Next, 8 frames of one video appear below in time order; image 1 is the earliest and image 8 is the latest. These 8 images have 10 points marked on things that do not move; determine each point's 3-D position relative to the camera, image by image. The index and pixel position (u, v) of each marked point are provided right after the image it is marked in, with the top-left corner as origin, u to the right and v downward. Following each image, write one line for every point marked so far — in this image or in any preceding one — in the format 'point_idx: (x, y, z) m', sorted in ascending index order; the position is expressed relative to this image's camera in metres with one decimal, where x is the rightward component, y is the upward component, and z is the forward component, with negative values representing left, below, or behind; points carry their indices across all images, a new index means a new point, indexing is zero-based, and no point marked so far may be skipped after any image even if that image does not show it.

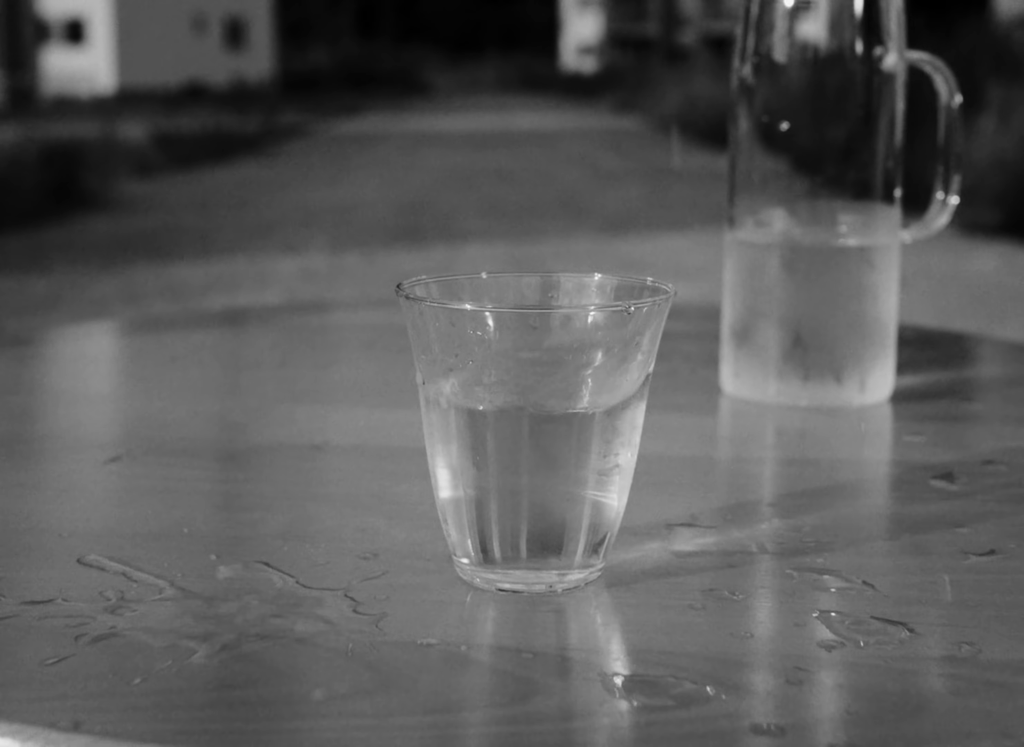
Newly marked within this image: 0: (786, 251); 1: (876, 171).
0: (+0.1, +0.1, +0.9) m
1: (+0.2, +0.1, +1.0) m
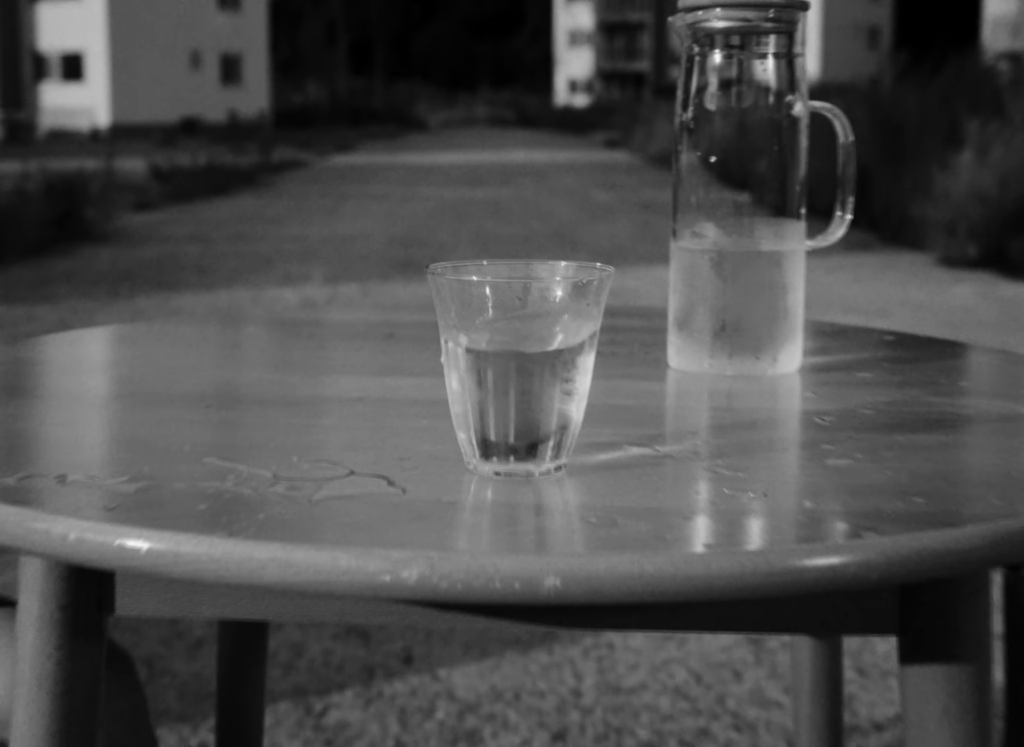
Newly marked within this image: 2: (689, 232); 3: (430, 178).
0: (+0.1, +0.1, +1.2) m
1: (+0.2, +0.1, +1.2) m
2: (+0.1, +0.1, +1.2) m
3: (-0.7, +1.7, +16.3) m
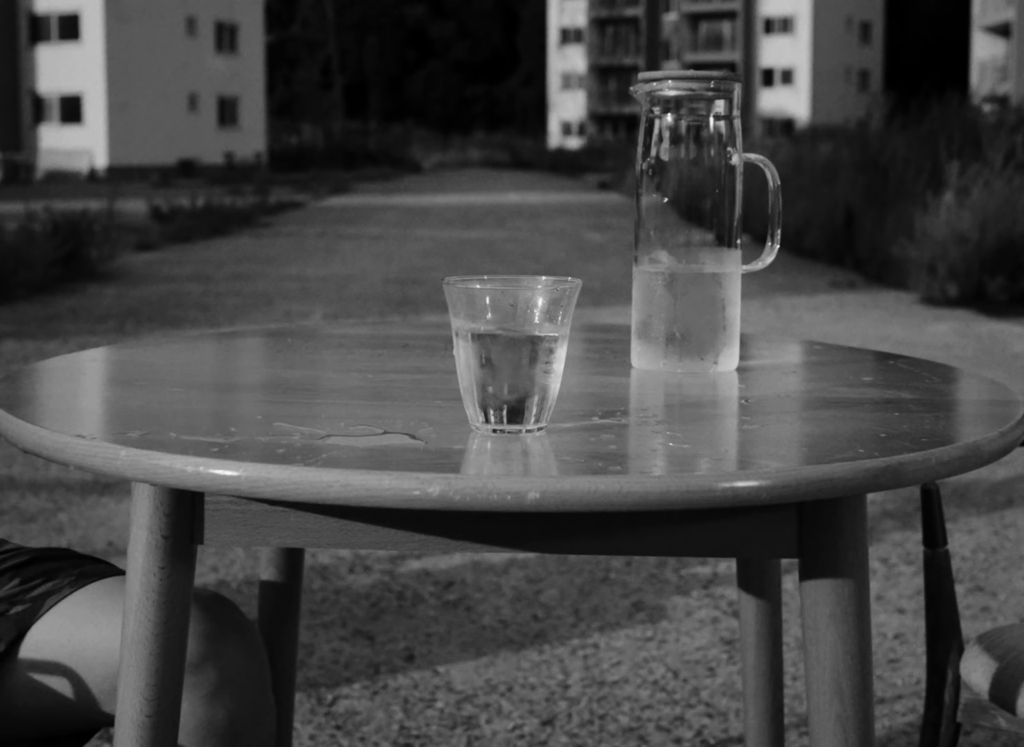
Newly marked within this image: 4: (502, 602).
0: (+0.1, +0.1, +1.4) m
1: (+0.2, +0.1, +1.5) m
2: (+0.1, +0.1, +1.5) m
3: (-0.8, +1.3, +16.6) m
4: (0.0, -0.4, +3.4) m
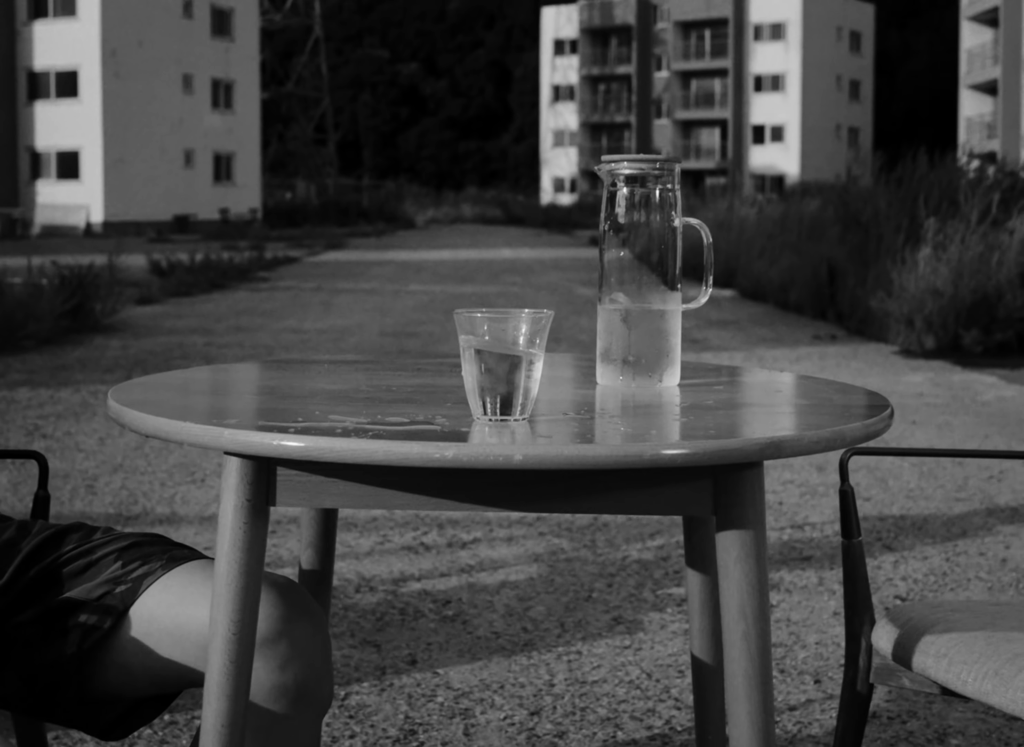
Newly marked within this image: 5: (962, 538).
0: (+0.1, +0.1, +1.8) m
1: (+0.1, +0.1, +1.8) m
2: (+0.1, +0.1, +1.8) m
3: (-0.8, +0.9, +17.0) m
4: (0.0, -0.5, +3.7) m
5: (+1.1, -0.4, +4.7) m
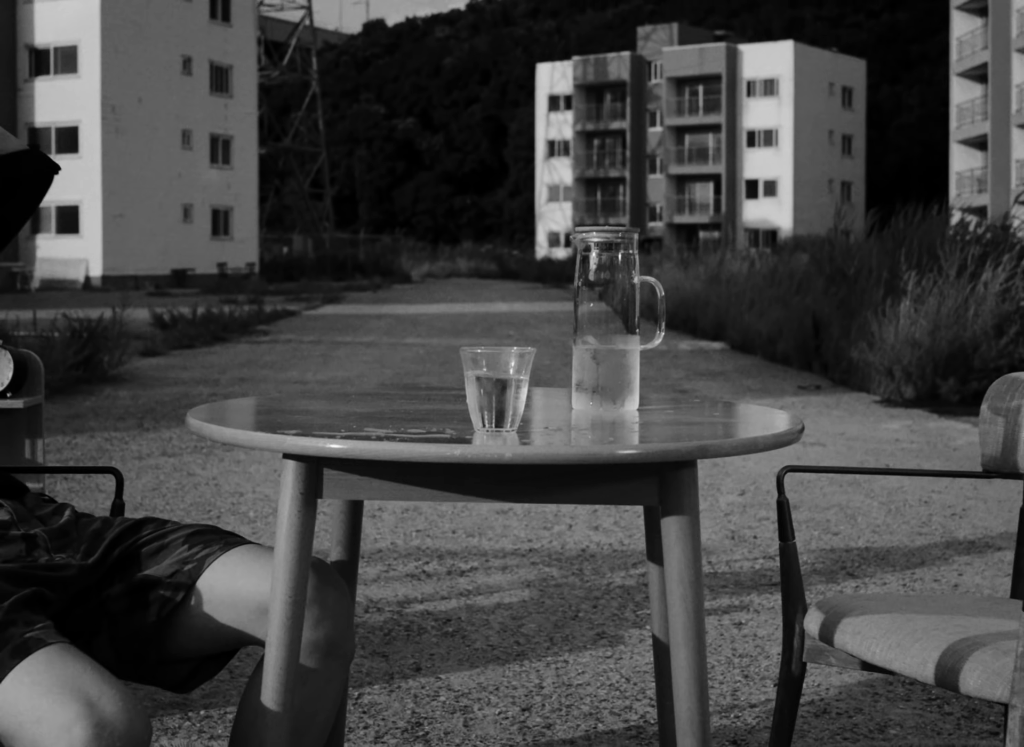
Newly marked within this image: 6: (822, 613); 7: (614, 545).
0: (+0.1, 0.0, +2.2) m
1: (+0.1, +0.1, +2.3) m
2: (+0.1, 0.0, +2.3) m
3: (-0.9, +0.4, +17.5) m
4: (0.0, -0.6, +4.1) m
5: (+1.1, -0.5, +5.2) m
6: (+0.4, -0.3, +2.4) m
7: (+0.3, -0.5, +5.4) m
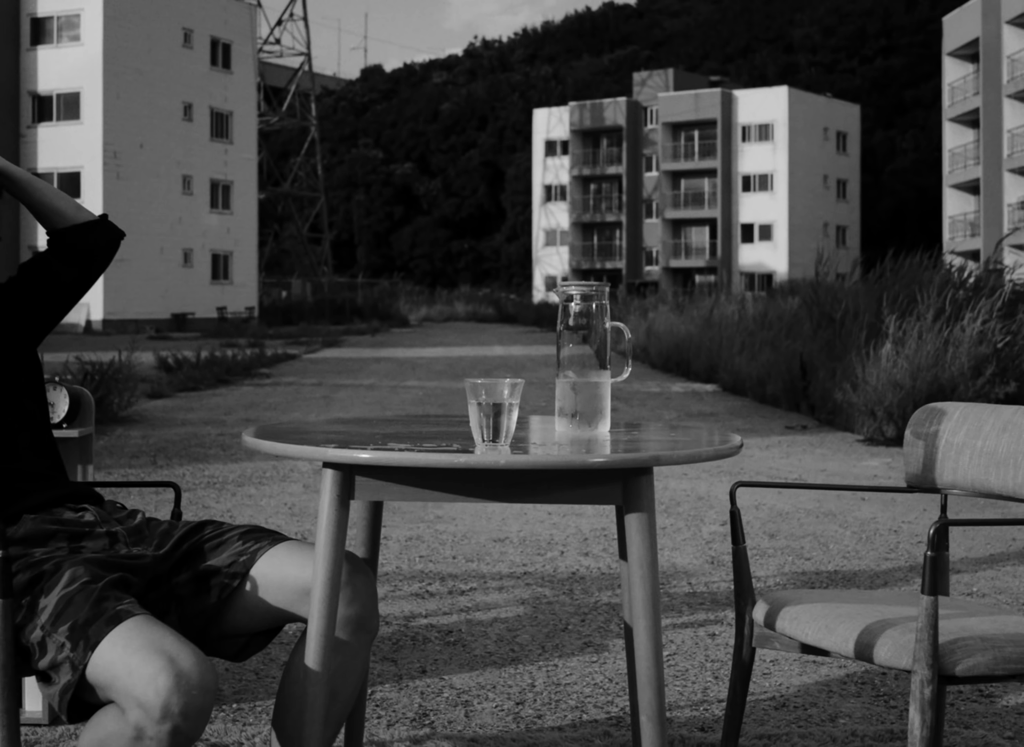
0: (+0.1, 0.0, +2.7) m
1: (+0.1, 0.0, +2.7) m
2: (+0.1, 0.0, +2.7) m
3: (-0.9, 0.0, +17.9) m
4: (-0.1, -0.6, +4.6) m
5: (+1.1, -0.6, +5.6) m
6: (+0.4, -0.4, +2.9) m
7: (+0.3, -0.6, +5.9) m
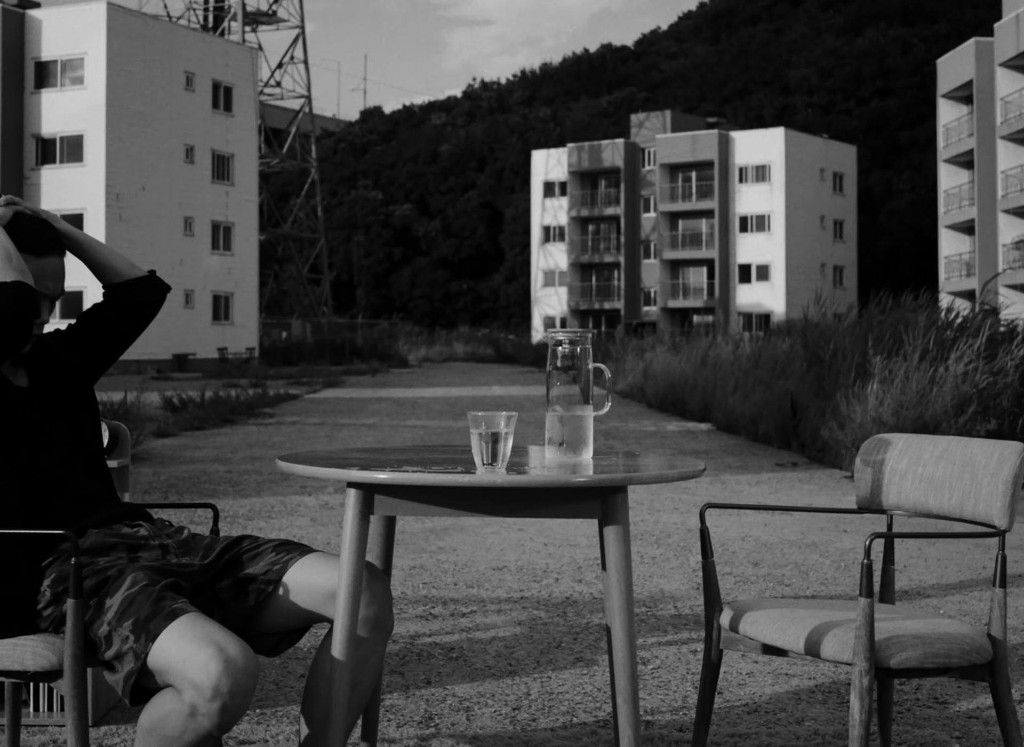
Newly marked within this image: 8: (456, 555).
0: (+0.1, -0.1, +3.1) m
1: (+0.1, 0.0, +3.1) m
2: (+0.1, -0.1, +3.1) m
3: (-0.9, -0.4, +18.3) m
4: (-0.1, -0.7, +5.0) m
5: (+1.1, -0.8, +6.0) m
6: (+0.4, -0.4, +3.3) m
7: (+0.3, -0.7, +6.3) m
8: (-0.2, -0.7, +7.4) m
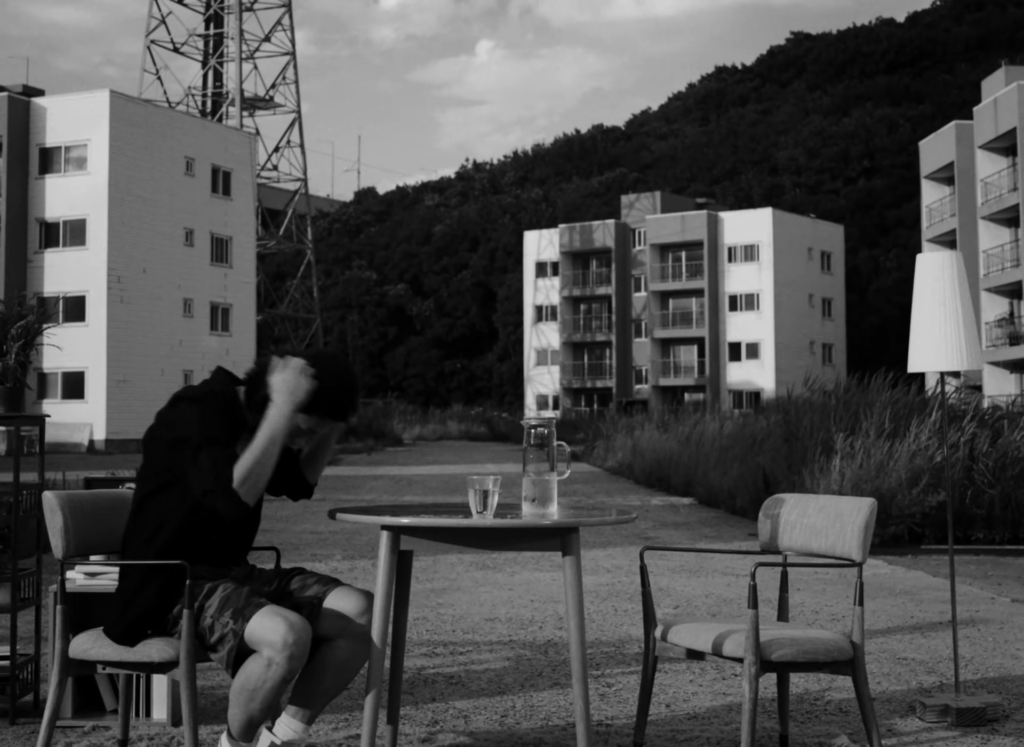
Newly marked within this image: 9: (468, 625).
0: (+0.1, -0.2, +4.3) m
1: (+0.1, -0.2, +4.3) m
2: (0.0, -0.2, +4.3) m
3: (-1.0, -1.2, +19.5) m
4: (-0.1, -1.0, +6.1) m
5: (+1.1, -1.0, +7.1) m
6: (+0.4, -0.6, +4.4) m
7: (+0.2, -1.0, +7.4) m
8: (-0.3, -1.1, +8.5) m
9: (-0.2, -1.0, +7.8) m
